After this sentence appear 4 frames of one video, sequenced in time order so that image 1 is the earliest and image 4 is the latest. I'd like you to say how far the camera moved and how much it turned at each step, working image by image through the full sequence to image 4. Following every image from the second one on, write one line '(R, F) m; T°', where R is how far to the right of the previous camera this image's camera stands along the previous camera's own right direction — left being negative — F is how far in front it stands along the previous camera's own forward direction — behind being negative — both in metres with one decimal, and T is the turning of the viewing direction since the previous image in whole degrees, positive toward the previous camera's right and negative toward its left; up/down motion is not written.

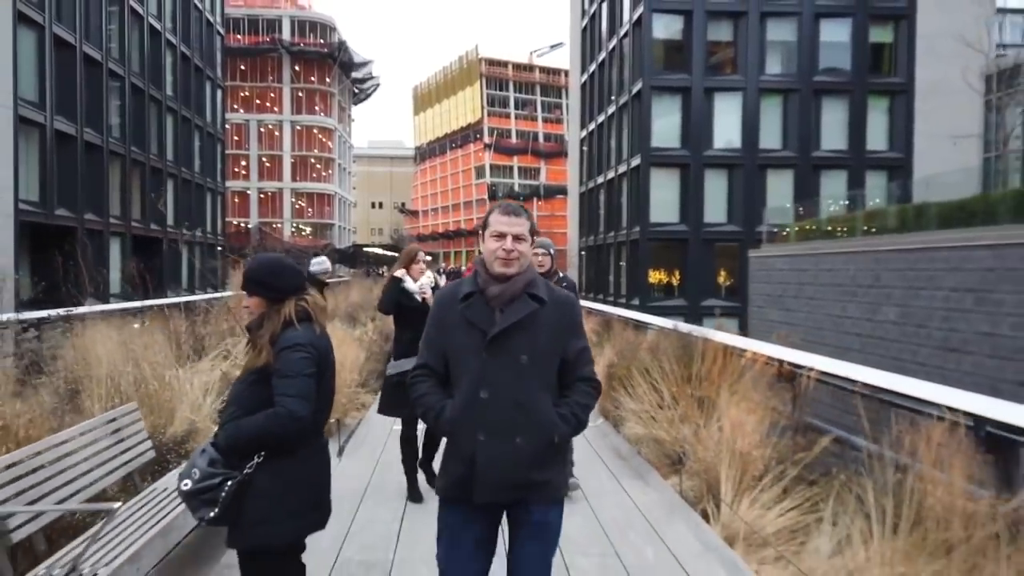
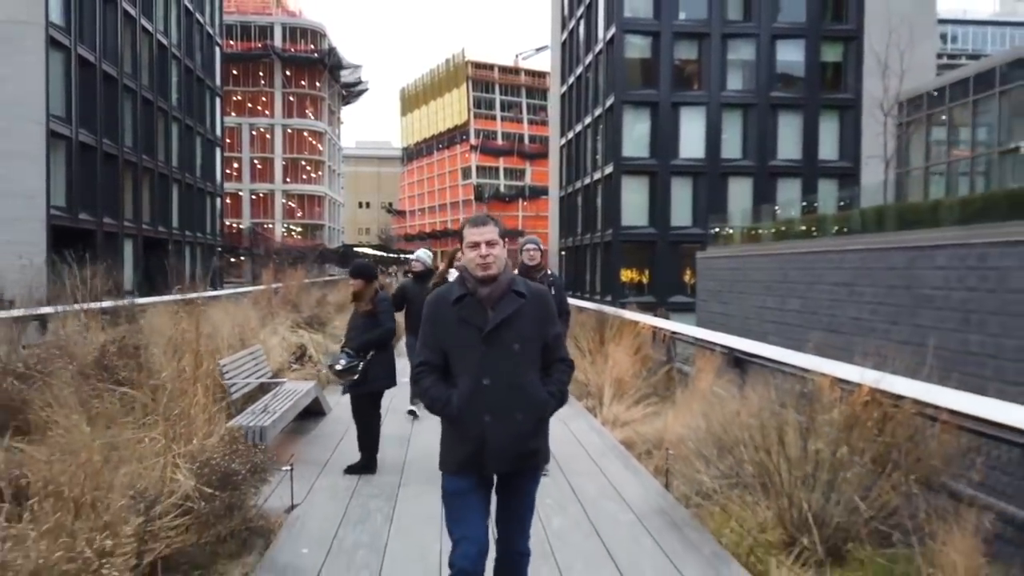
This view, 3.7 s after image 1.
(+0.2, -3.2) m; +1°
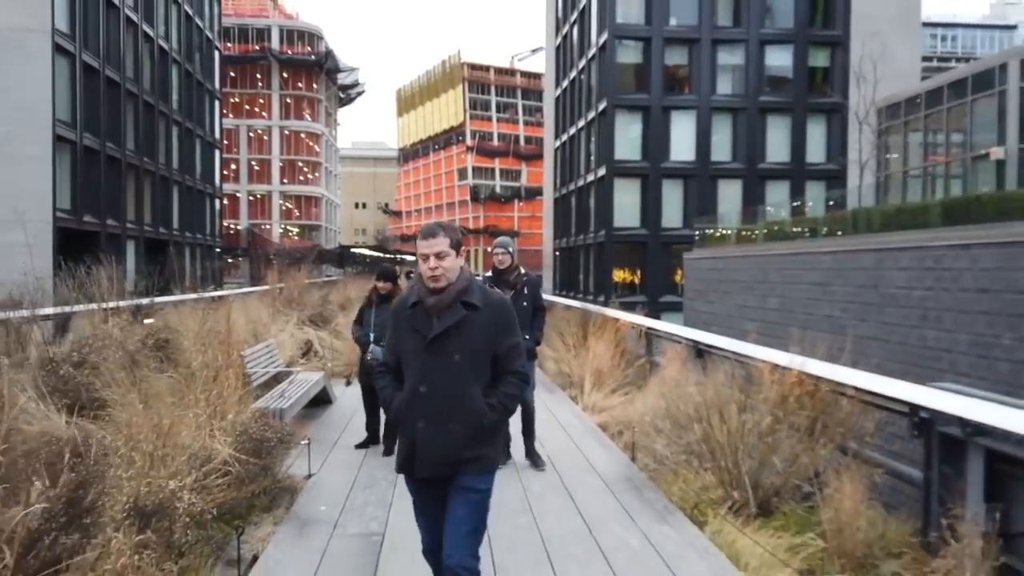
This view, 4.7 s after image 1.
(+0.1, -0.9) m; 0°
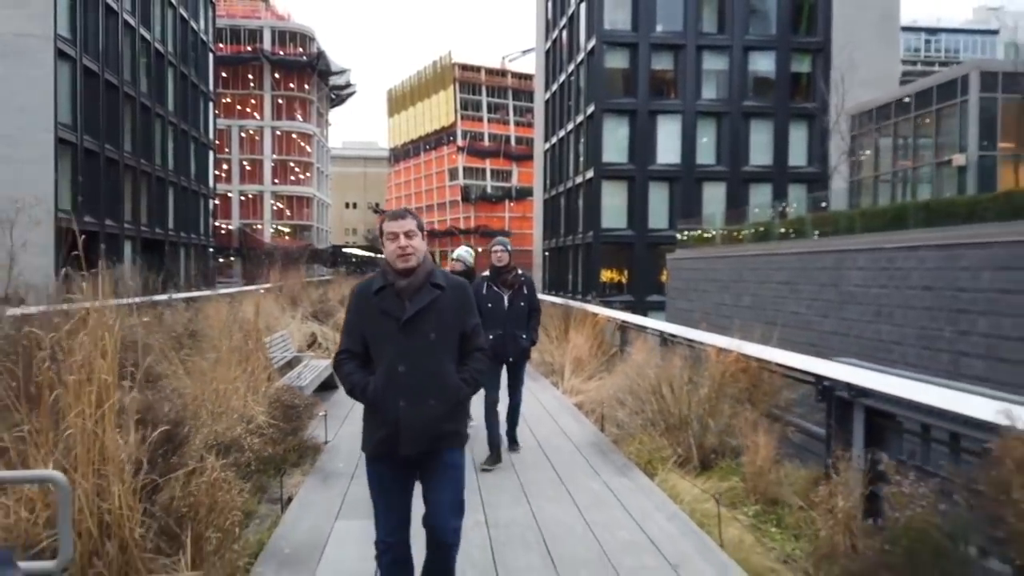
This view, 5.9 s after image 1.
(0.0, -1.1) m; +1°
